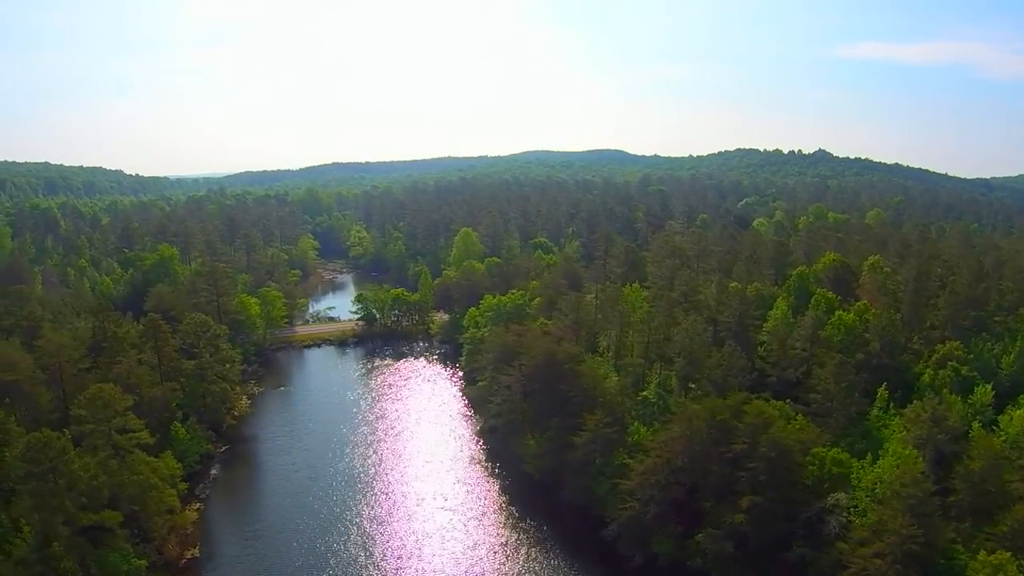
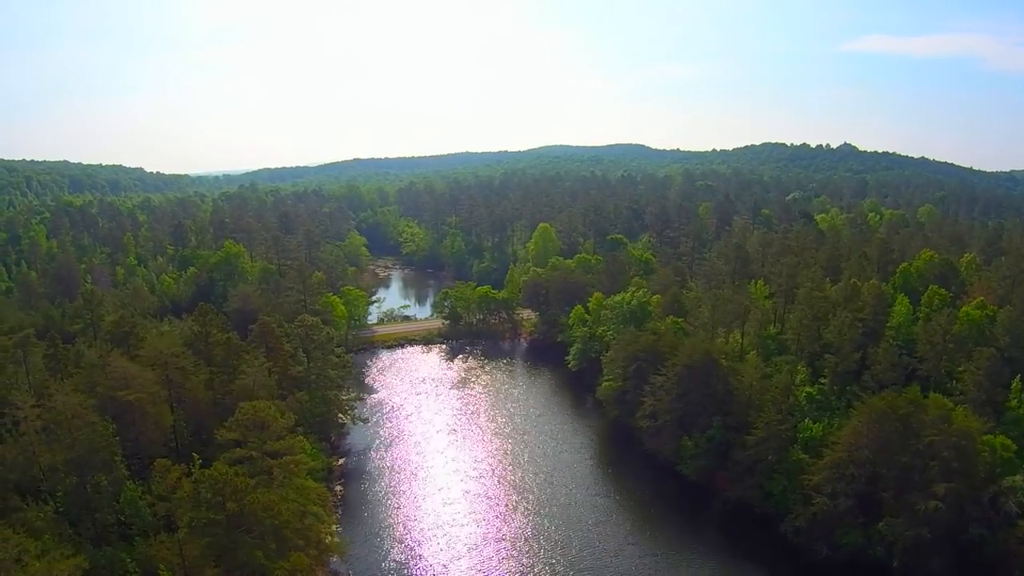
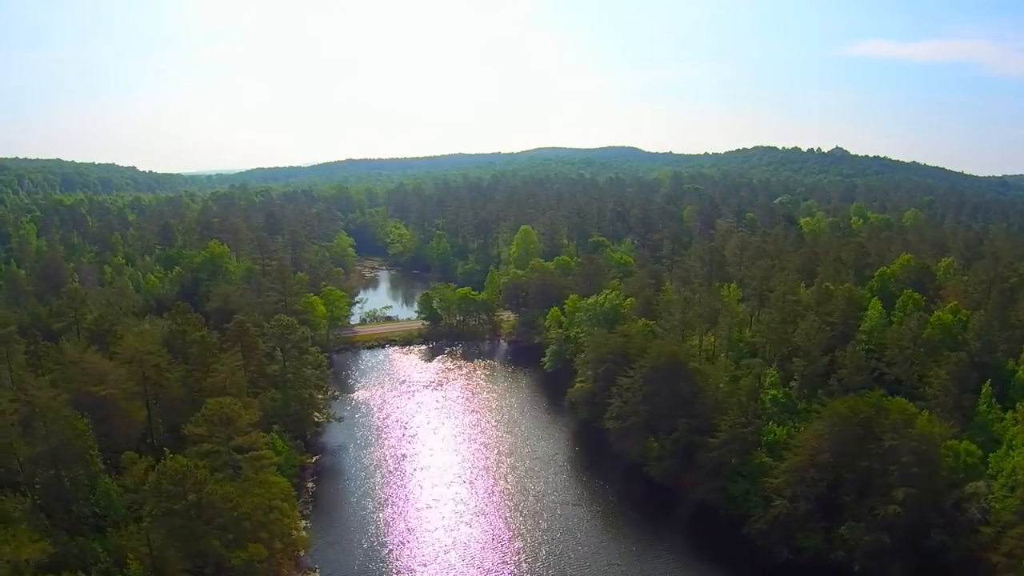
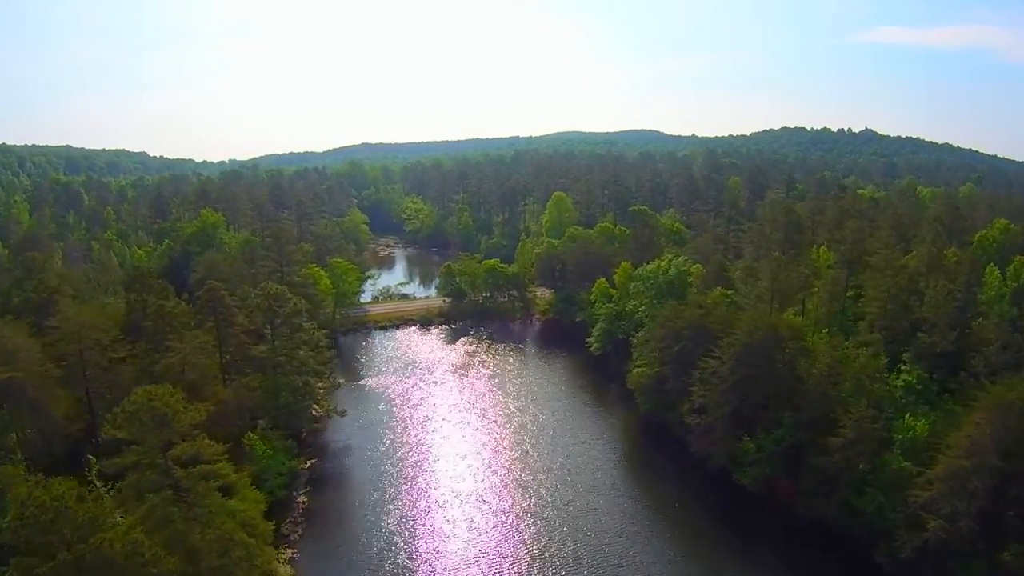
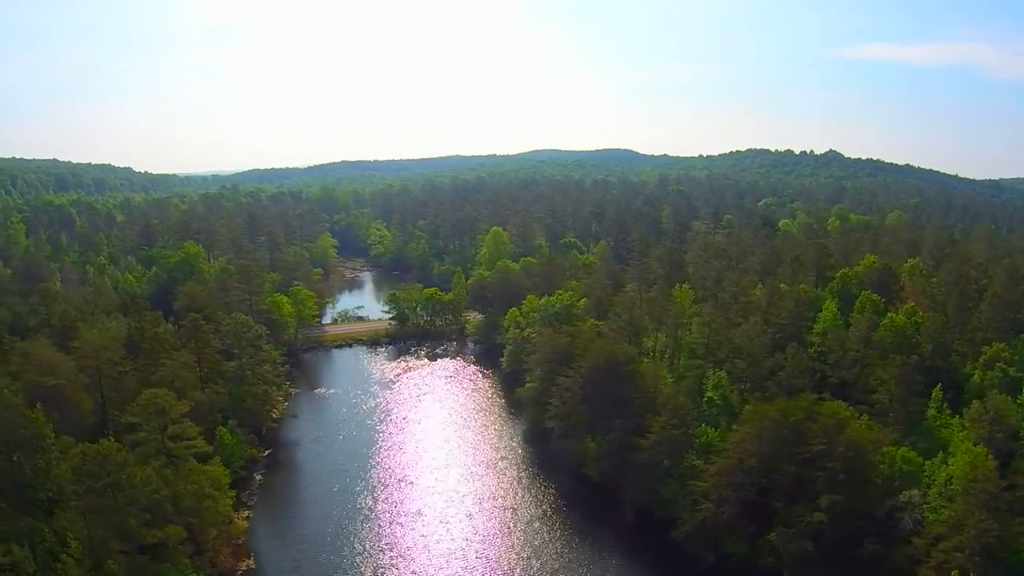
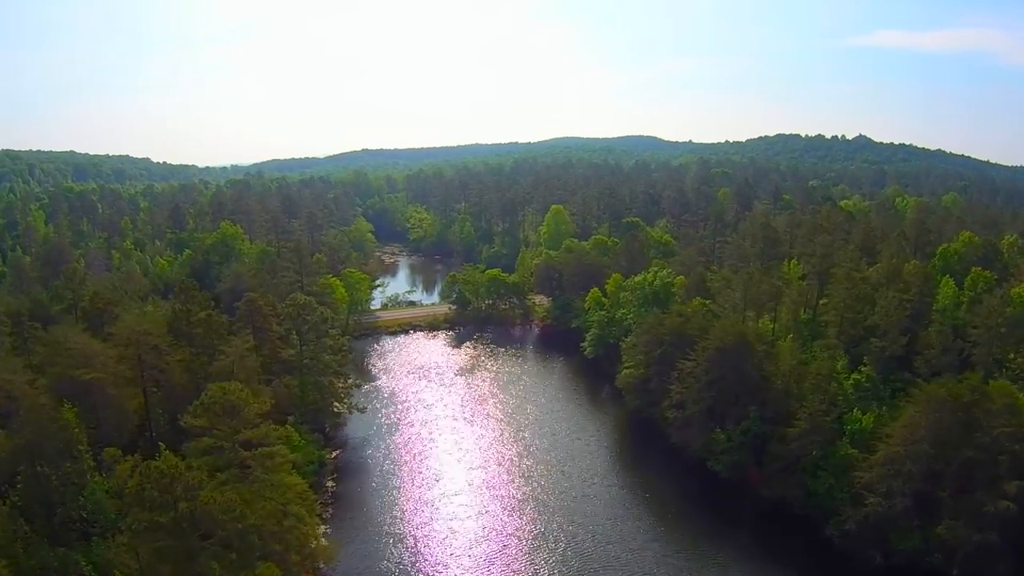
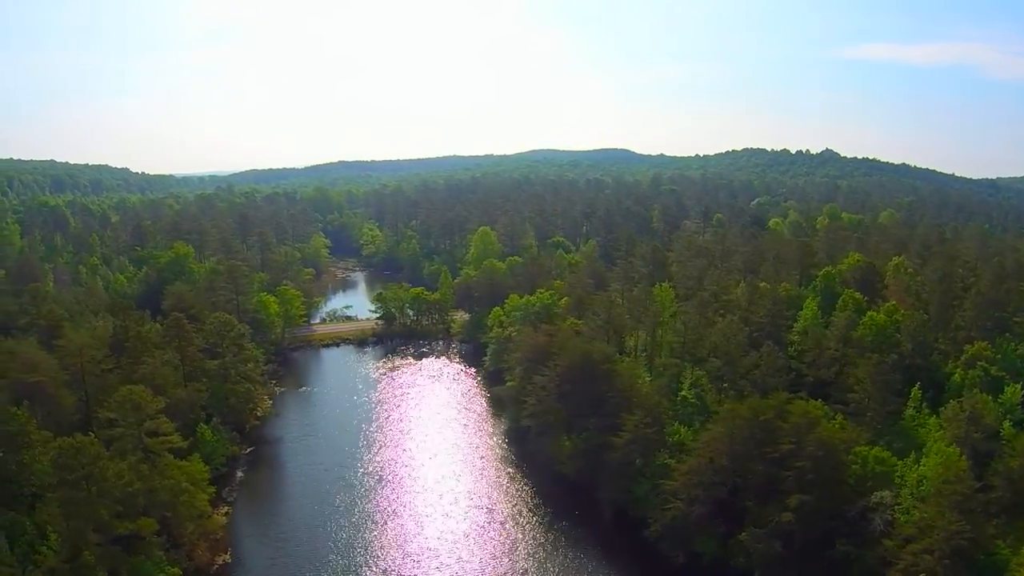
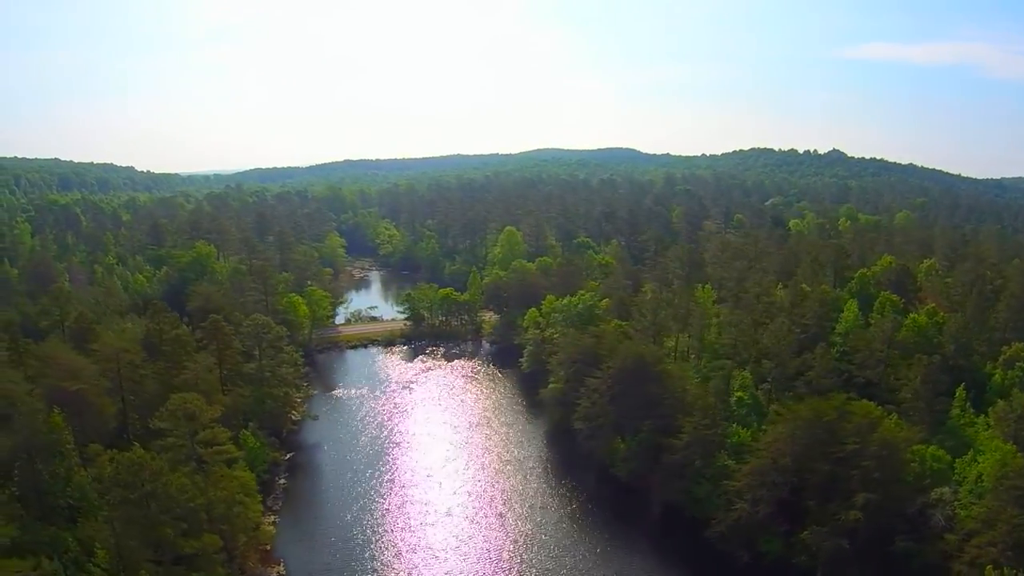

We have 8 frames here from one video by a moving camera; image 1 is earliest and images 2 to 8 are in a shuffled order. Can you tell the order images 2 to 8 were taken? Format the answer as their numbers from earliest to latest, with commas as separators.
7, 5, 8, 3, 2, 6, 4
